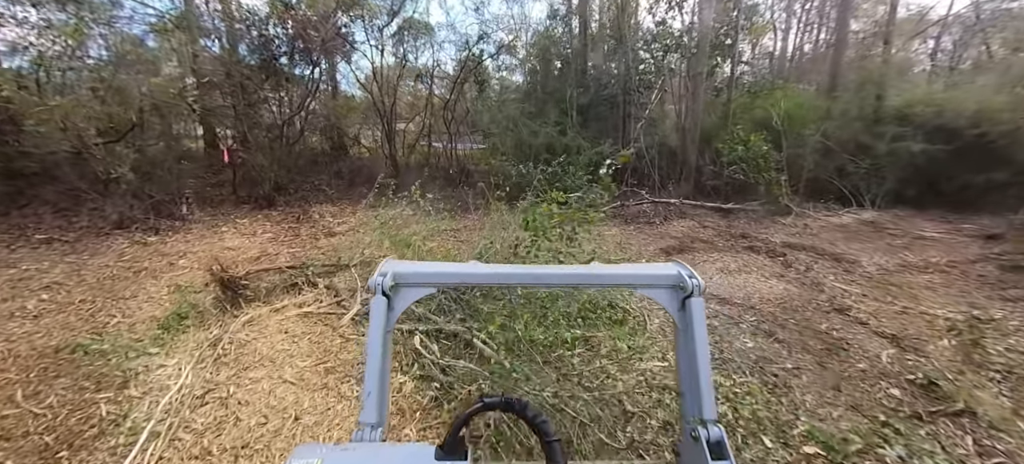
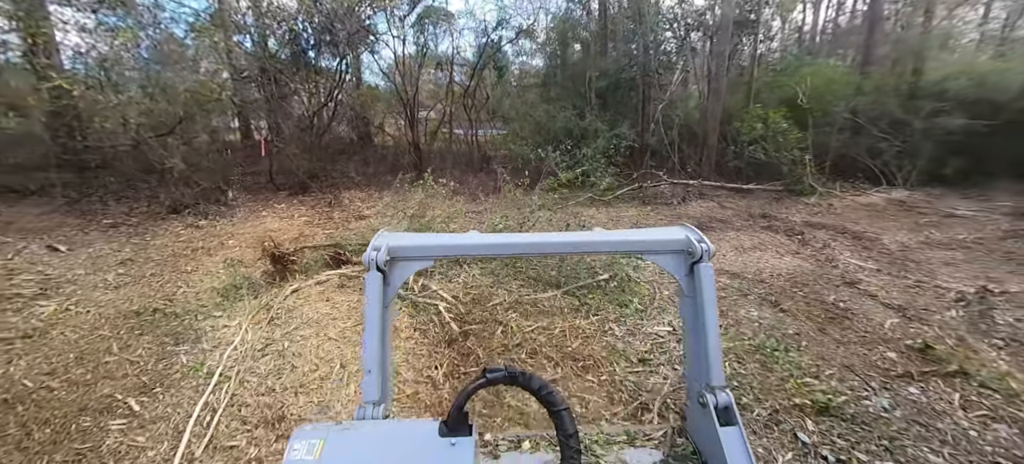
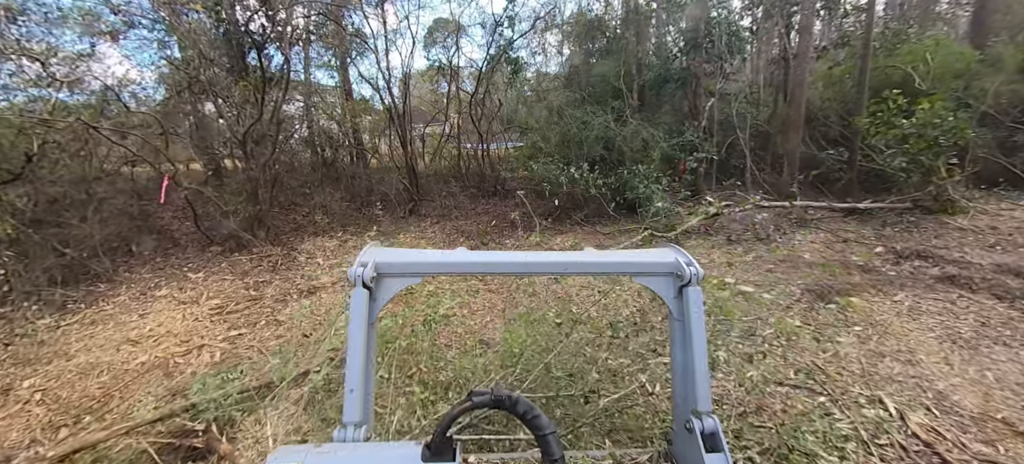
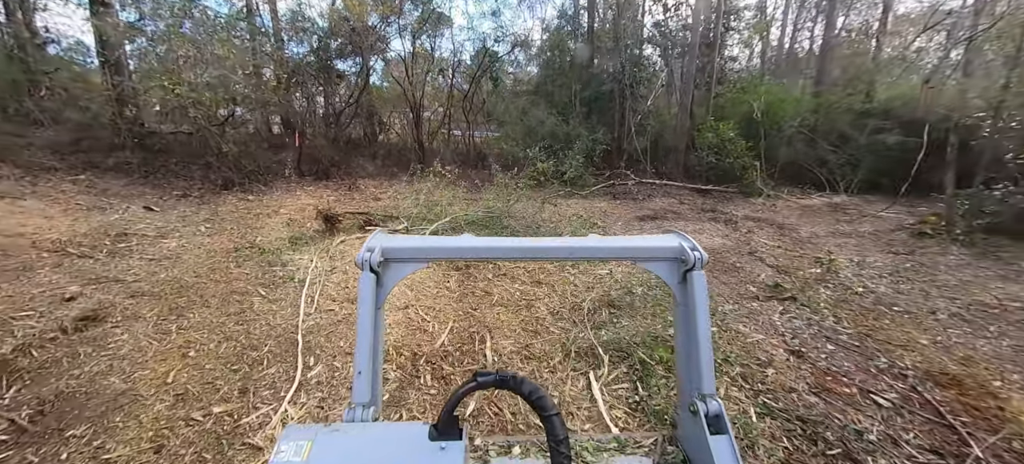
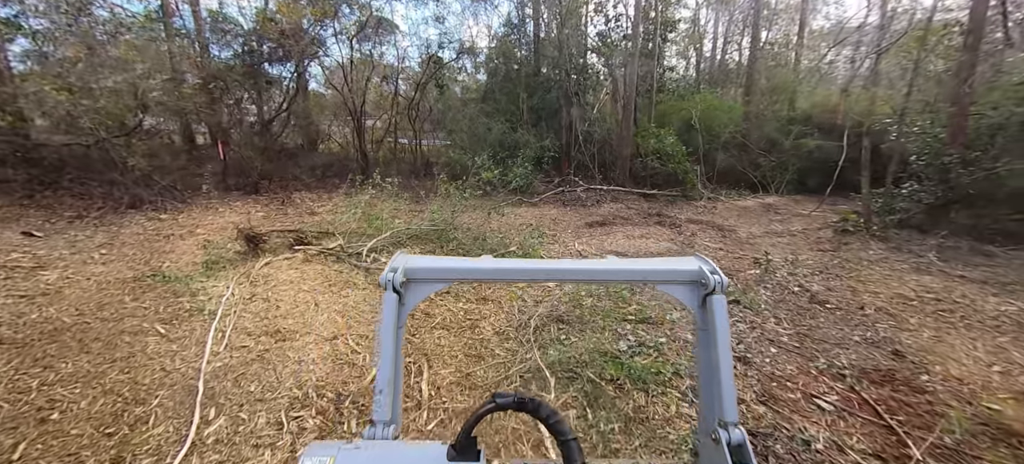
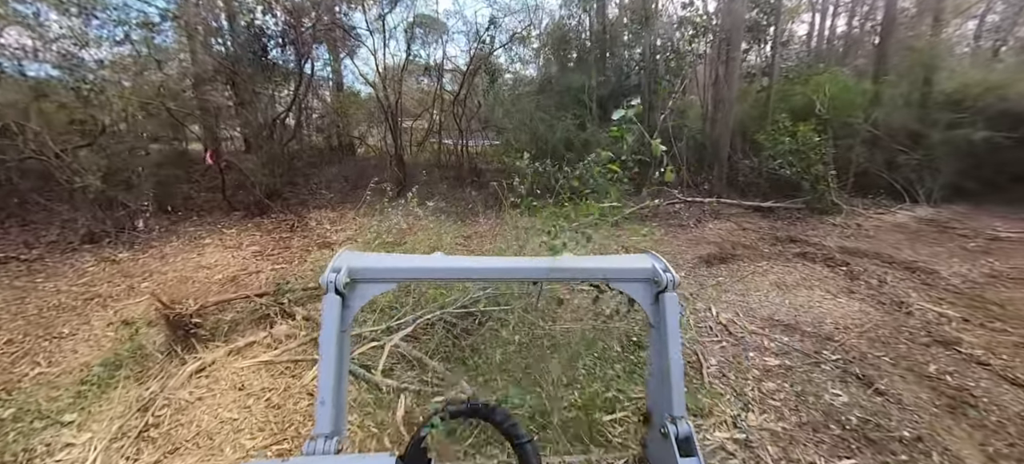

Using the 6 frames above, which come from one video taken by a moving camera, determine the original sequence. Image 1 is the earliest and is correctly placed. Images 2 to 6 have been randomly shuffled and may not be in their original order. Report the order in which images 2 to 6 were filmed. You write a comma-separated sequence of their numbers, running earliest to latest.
6, 3, 2, 4, 5
